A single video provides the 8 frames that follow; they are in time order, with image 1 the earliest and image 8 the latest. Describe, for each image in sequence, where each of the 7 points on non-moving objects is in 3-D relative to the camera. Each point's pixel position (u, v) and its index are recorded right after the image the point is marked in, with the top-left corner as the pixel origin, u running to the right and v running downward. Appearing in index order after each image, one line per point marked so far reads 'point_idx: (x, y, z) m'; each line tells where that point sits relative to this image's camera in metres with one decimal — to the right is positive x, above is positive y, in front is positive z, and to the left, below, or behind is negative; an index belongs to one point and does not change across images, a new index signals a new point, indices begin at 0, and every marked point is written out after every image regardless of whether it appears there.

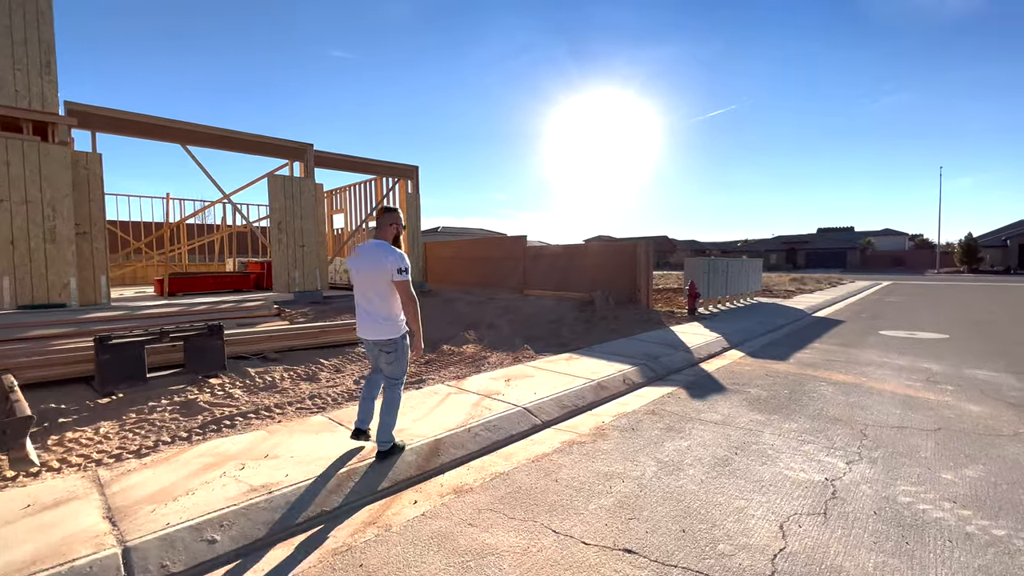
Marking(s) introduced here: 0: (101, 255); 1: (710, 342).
0: (-8.4, +0.7, +9.3) m
1: (+3.8, -1.0, +8.6) m
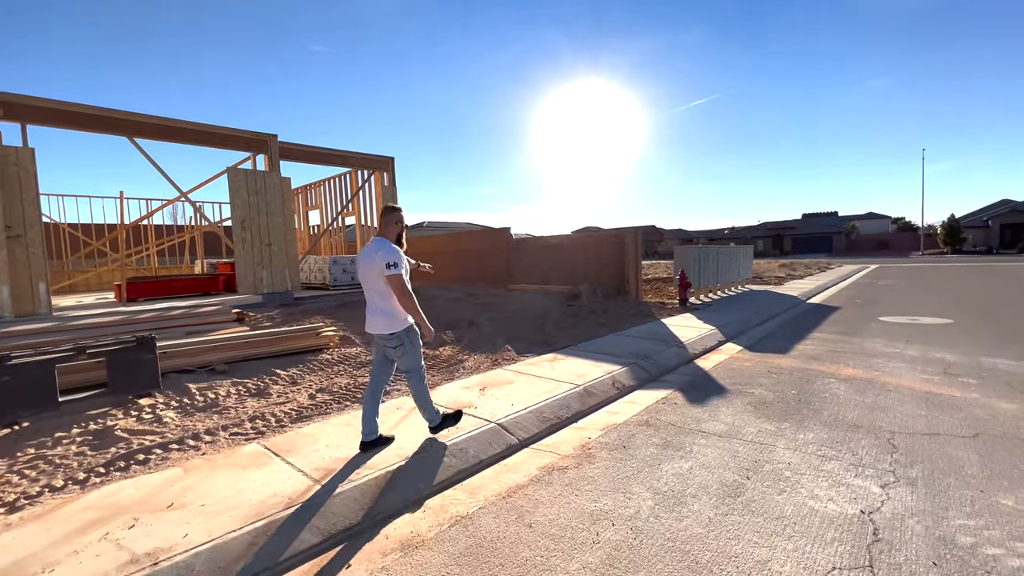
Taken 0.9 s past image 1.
0: (-8.8, +0.5, +8.4) m
1: (+3.4, -0.8, +8.0) m
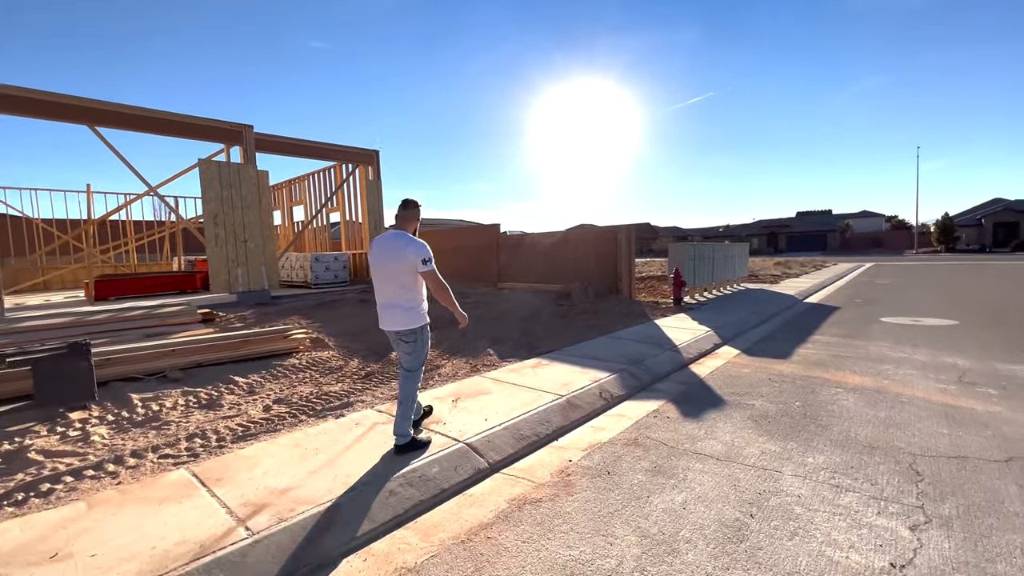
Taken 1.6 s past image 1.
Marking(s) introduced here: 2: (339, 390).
0: (-9.1, +0.5, +7.8) m
1: (+3.1, -0.8, +7.6) m
2: (-2.0, -1.2, +5.2) m
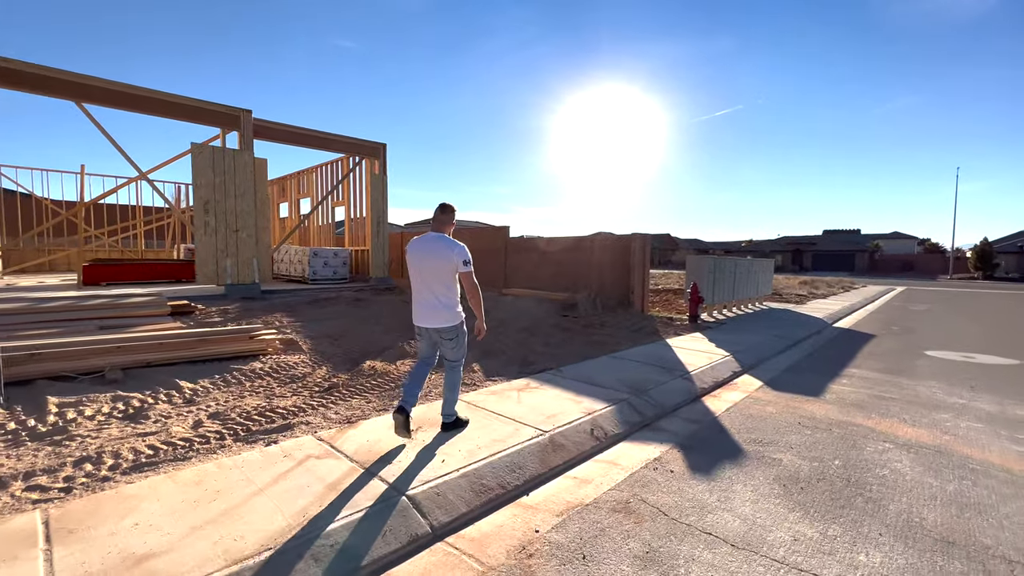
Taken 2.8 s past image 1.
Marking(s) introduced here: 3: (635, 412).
0: (-9.1, +0.9, +7.4) m
1: (+3.0, -1.1, +6.7) m
2: (-2.2, -1.2, +4.5) m
3: (+1.2, -1.3, +4.5) m
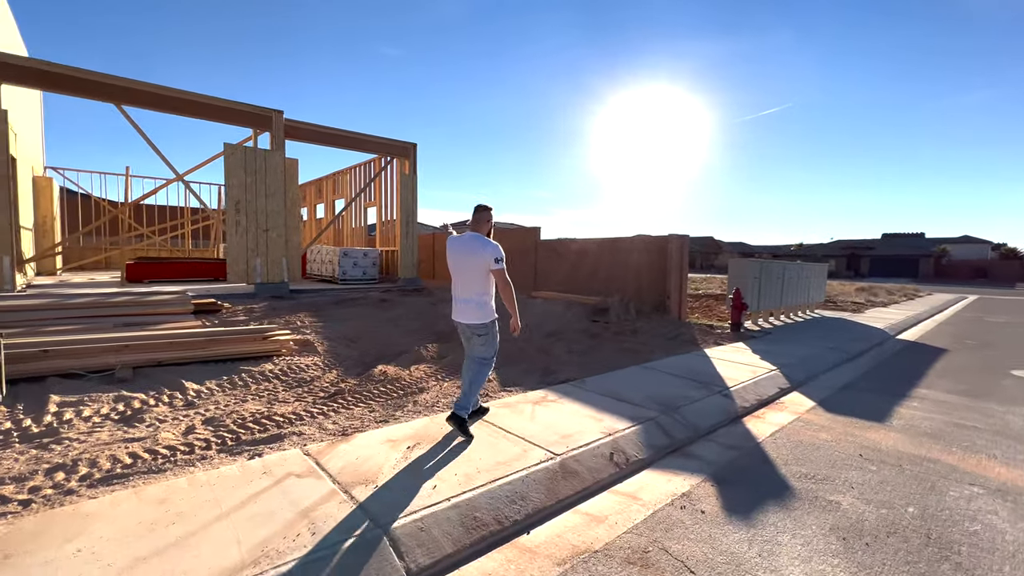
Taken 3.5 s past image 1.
0: (-8.7, +1.0, +7.7) m
1: (+3.3, -1.2, +6.0) m
2: (-2.1, -1.2, +4.2) m
3: (+1.3, -1.3, +4.0) m
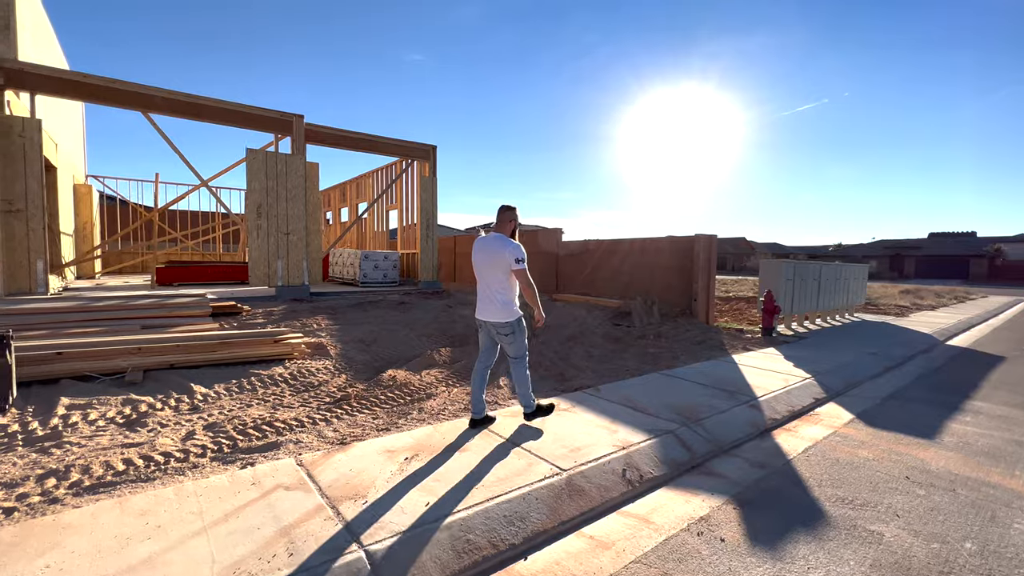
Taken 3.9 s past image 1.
0: (-8.4, +0.9, +8.0) m
1: (+3.5, -1.2, +5.6) m
2: (-2.0, -1.2, +4.1) m
3: (+1.4, -1.3, +3.7) m
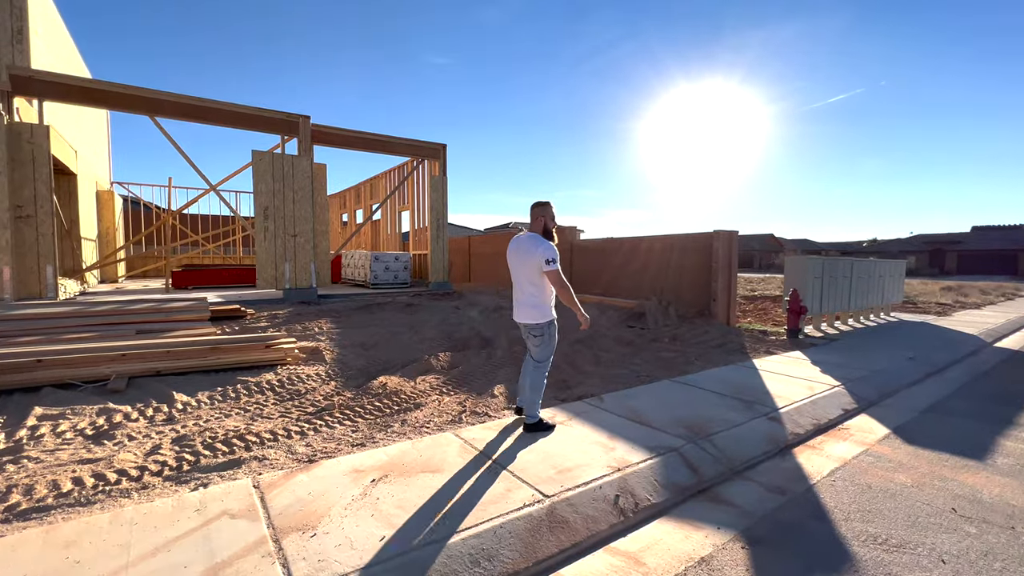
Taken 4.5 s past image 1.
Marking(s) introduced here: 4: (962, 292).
0: (-8.4, +0.8, +8.1) m
1: (+3.4, -1.2, +5.0) m
2: (-2.1, -1.2, +3.9) m
3: (+1.3, -1.3, +3.3) m
4: (+19.5, -0.2, +19.5) m
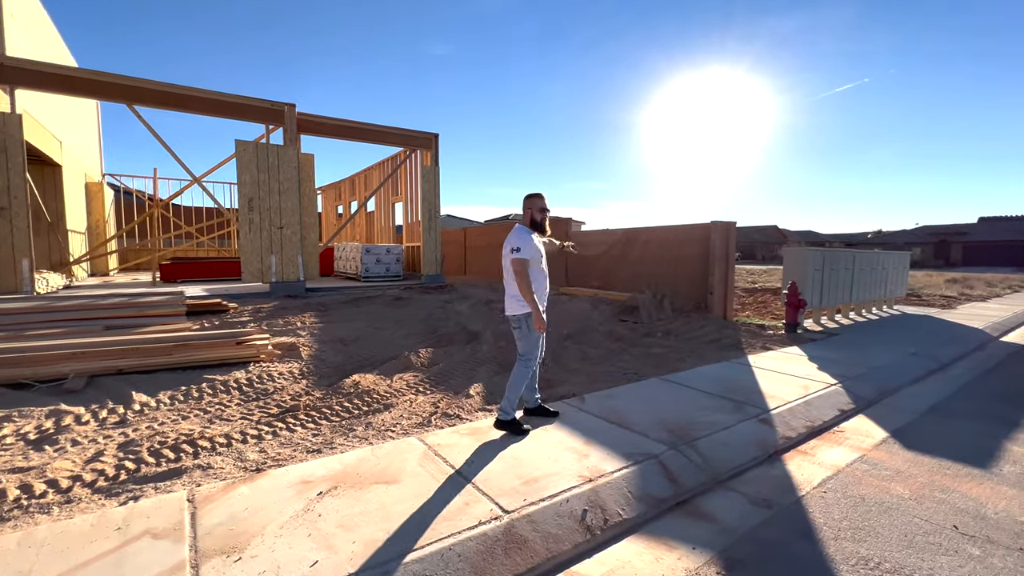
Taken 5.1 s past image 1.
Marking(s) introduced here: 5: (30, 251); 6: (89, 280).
0: (-8.6, +0.9, +7.9) m
1: (+3.2, -1.1, +4.8) m
2: (-2.4, -1.2, +3.7) m
3: (+1.0, -1.3, +3.0) m
4: (+19.3, +0.2, +19.1) m
5: (-8.5, +0.7, +7.9) m
6: (-12.8, +0.3, +13.6) m
